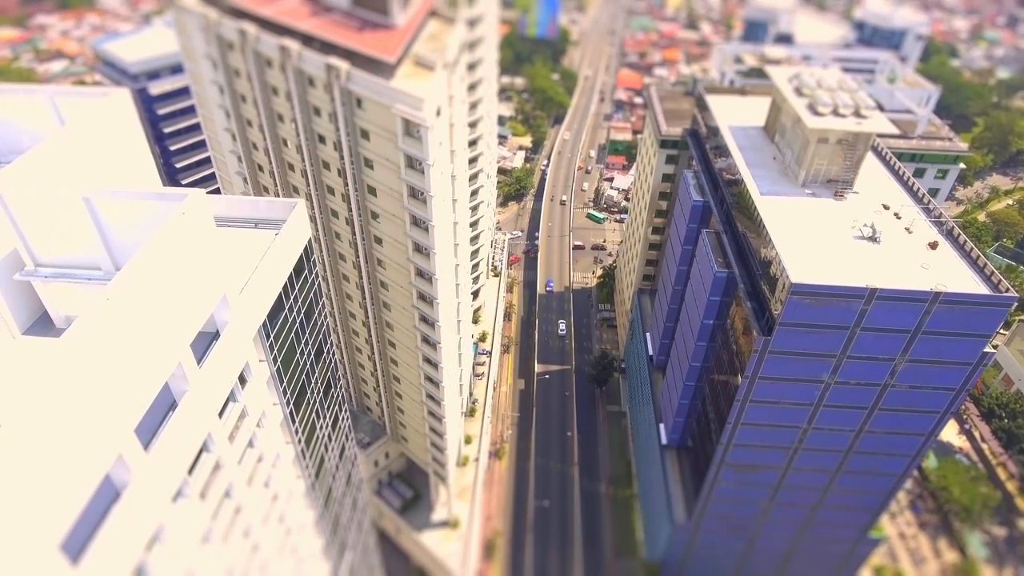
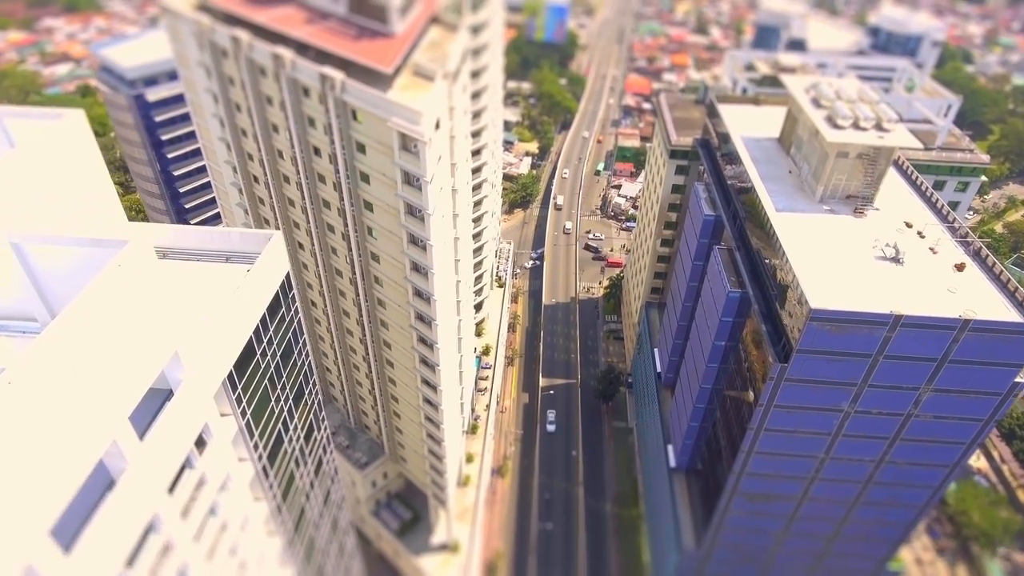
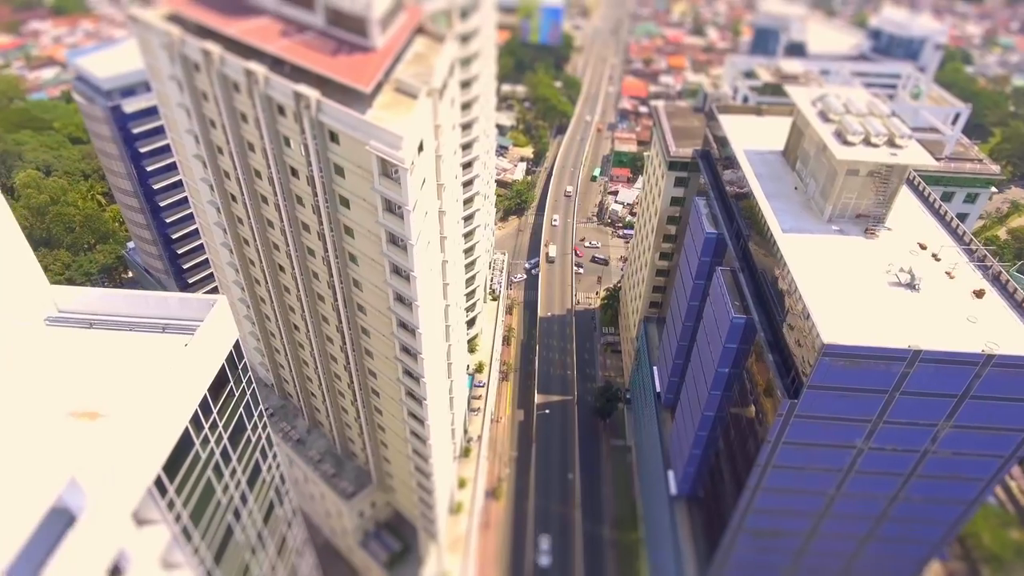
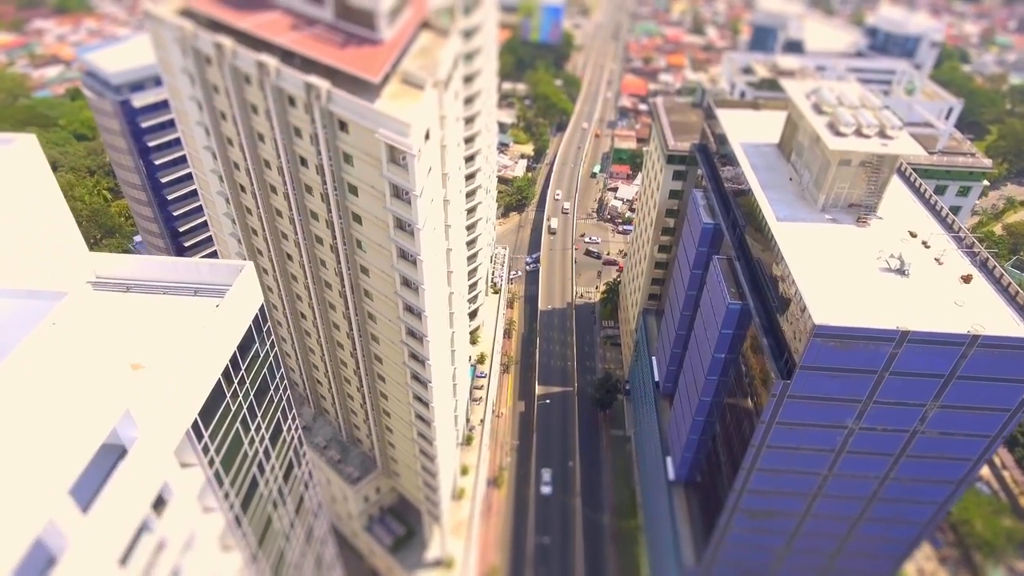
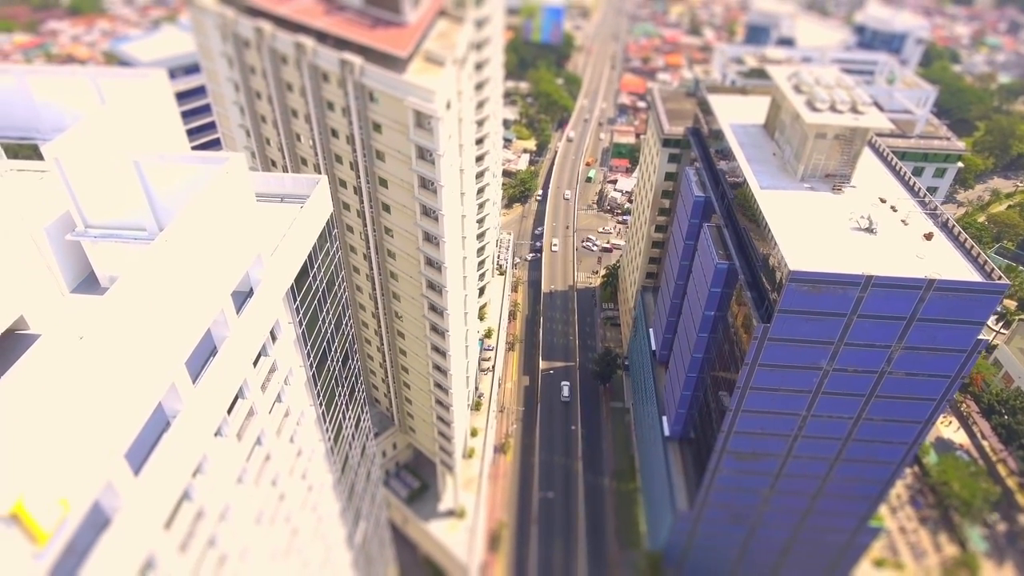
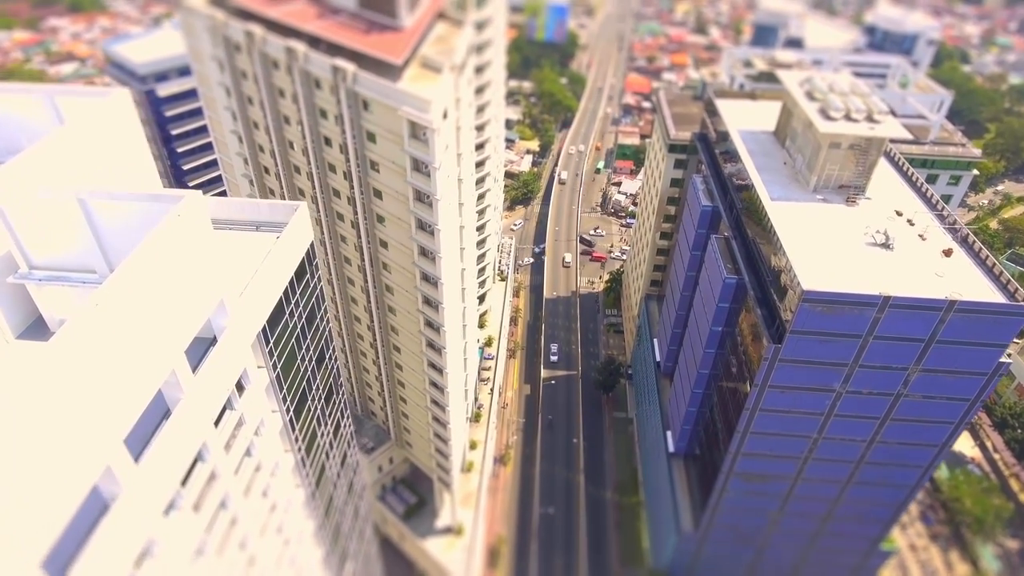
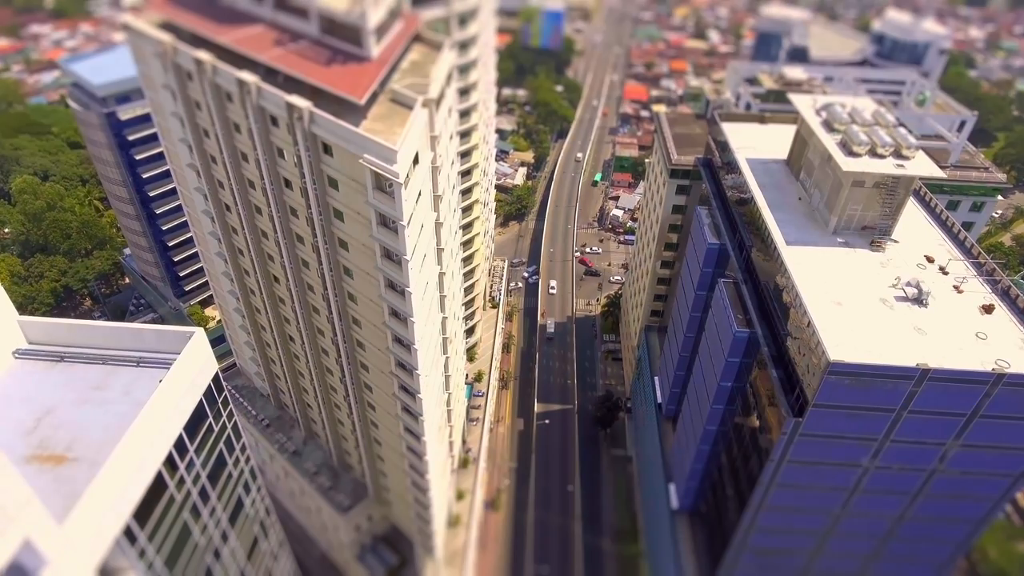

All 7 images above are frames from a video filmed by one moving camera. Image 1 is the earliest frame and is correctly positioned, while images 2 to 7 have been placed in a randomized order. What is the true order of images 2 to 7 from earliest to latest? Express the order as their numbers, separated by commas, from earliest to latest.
5, 6, 2, 4, 3, 7
